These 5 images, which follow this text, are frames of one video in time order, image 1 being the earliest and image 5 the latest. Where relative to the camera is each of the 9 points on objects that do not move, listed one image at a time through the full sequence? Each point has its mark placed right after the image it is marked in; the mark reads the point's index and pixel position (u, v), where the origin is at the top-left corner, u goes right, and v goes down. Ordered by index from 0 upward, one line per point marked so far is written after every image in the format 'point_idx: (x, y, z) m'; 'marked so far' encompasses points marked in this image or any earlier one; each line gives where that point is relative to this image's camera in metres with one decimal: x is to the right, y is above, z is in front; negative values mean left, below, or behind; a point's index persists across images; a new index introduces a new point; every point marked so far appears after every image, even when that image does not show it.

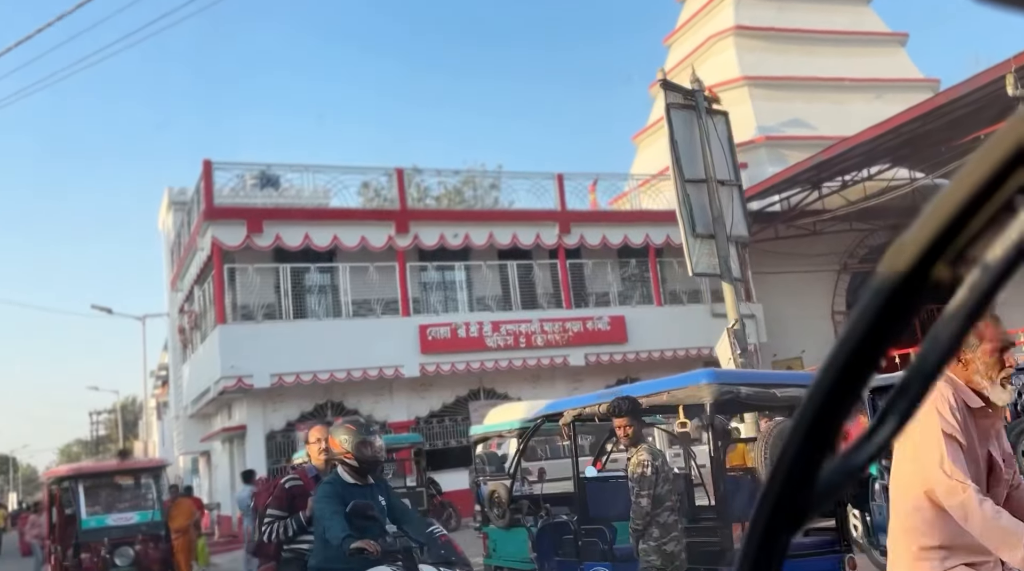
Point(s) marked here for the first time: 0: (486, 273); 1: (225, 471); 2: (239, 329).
0: (-0.5, +0.2, +17.9) m
1: (-5.3, -3.5, +19.0) m
2: (-4.3, -0.7, +15.9) m
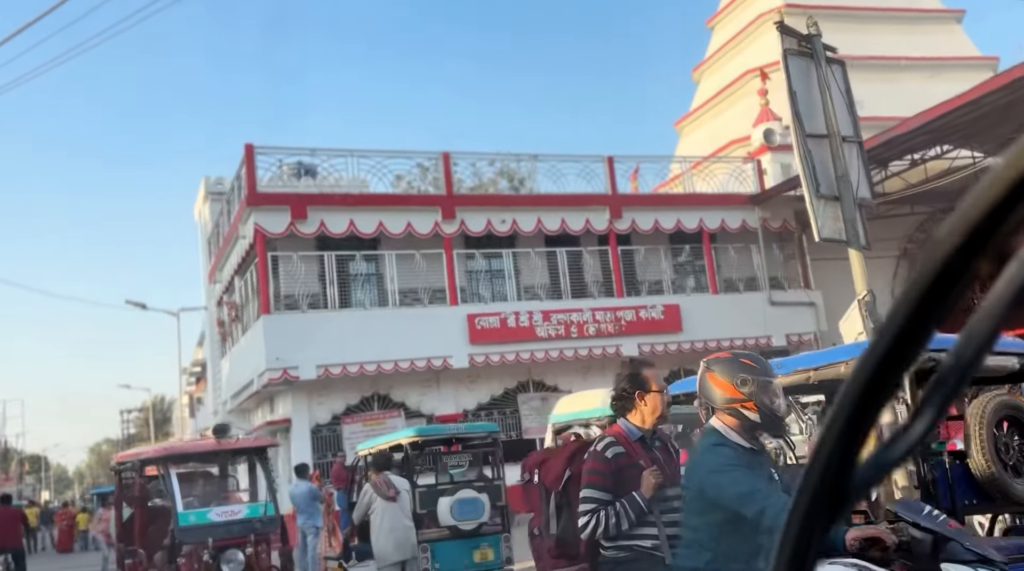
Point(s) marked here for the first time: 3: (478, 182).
0: (+0.4, +0.4, +17.2) m
1: (-4.4, -3.4, +18.4) m
2: (-3.4, -0.5, +15.3) m
3: (-0.6, +1.7, +16.7) m
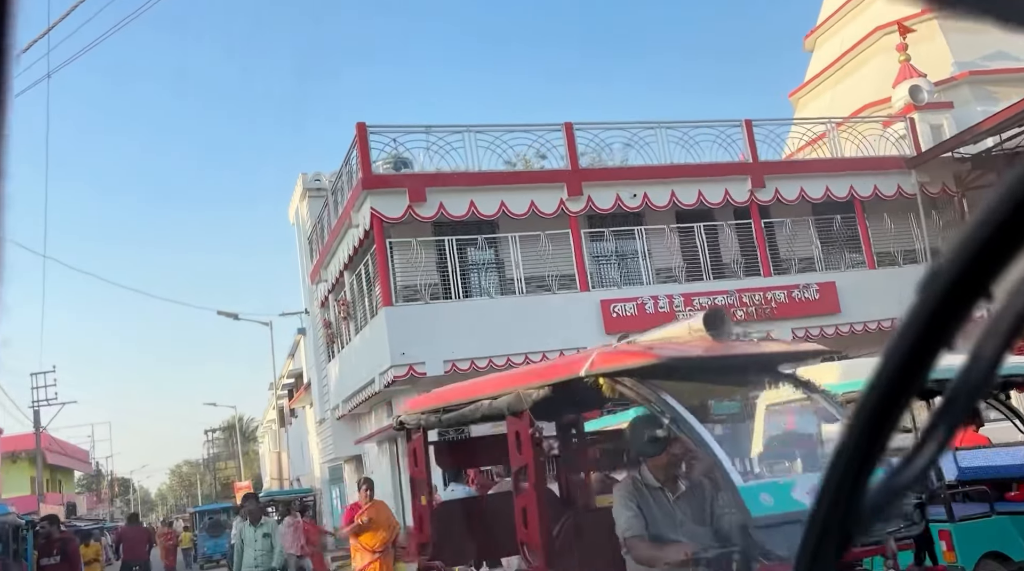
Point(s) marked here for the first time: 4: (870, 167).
0: (+2.5, +0.7, +15.6) m
1: (-2.1, -3.3, +17.1) m
2: (-1.5, -0.3, +13.9) m
3: (+1.4, +2.0, +15.2) m
4: (+5.8, +1.9, +16.2) m
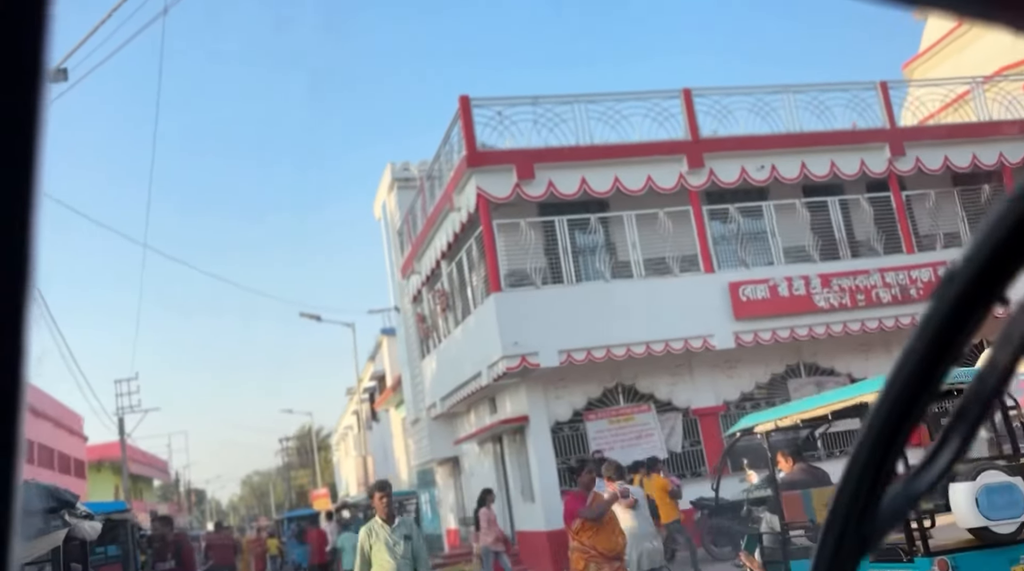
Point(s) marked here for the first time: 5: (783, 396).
0: (+4.1, +1.0, +14.2) m
1: (-0.3, -3.1, +16.0) m
2: (+0.1, -0.1, +12.8) m
3: (+3.0, +2.2, +13.9) m
4: (+7.4, +2.2, +14.6) m
5: (+3.8, -1.5, +14.2) m
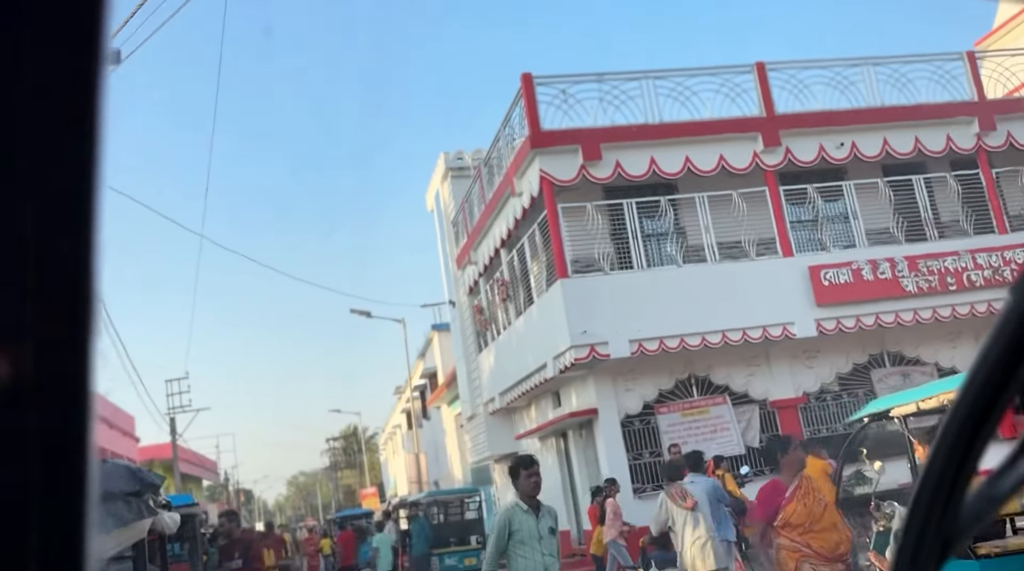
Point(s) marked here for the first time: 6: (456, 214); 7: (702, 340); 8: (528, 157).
0: (+4.9, +1.2, +13.4) m
1: (+0.7, -2.9, +15.4) m
2: (+0.9, 0.0, +12.2) m
3: (+3.8, +2.4, +13.2) m
4: (+8.3, +2.5, +13.7) m
5: (+4.7, -1.3, +13.4) m
6: (-1.2, +1.4, +19.3) m
7: (+2.3, -0.6, +12.3) m
8: (+0.2, +1.6, +12.7) m
